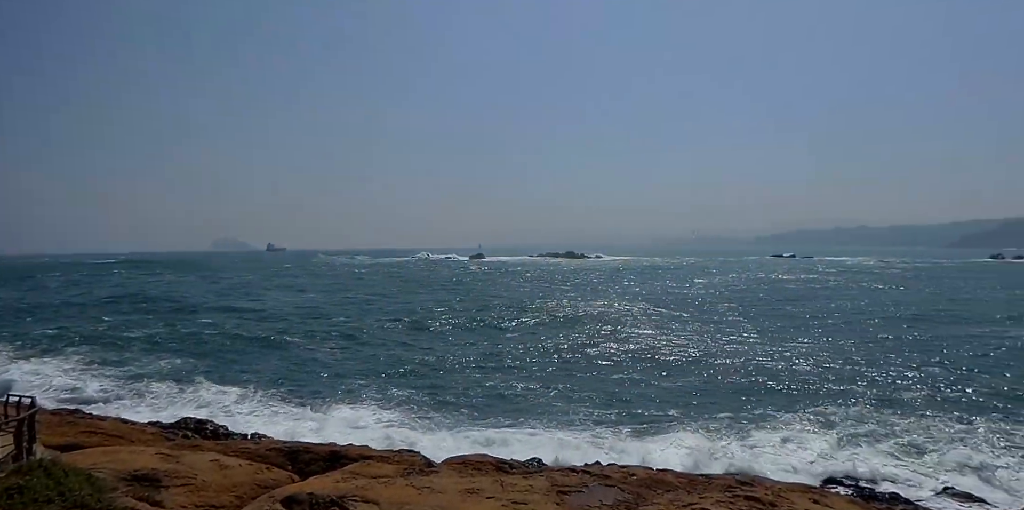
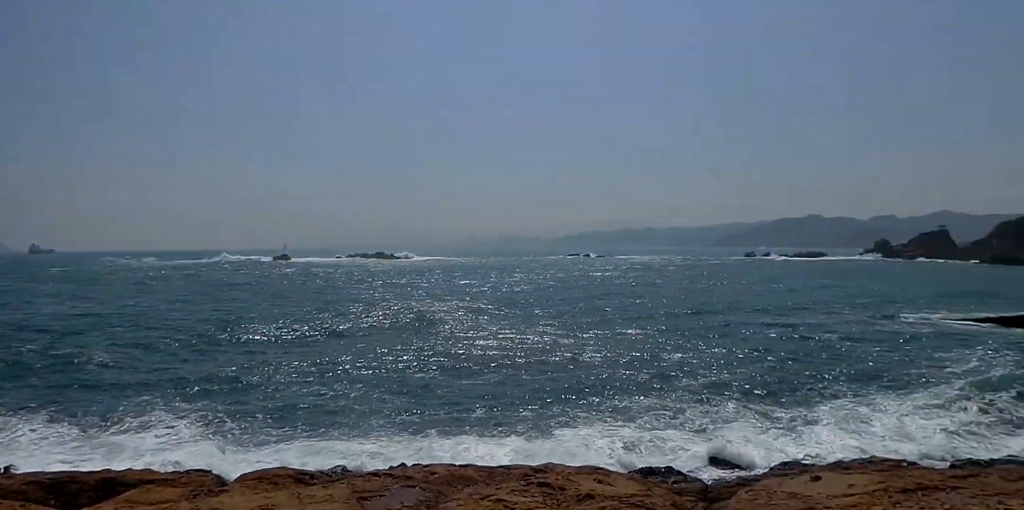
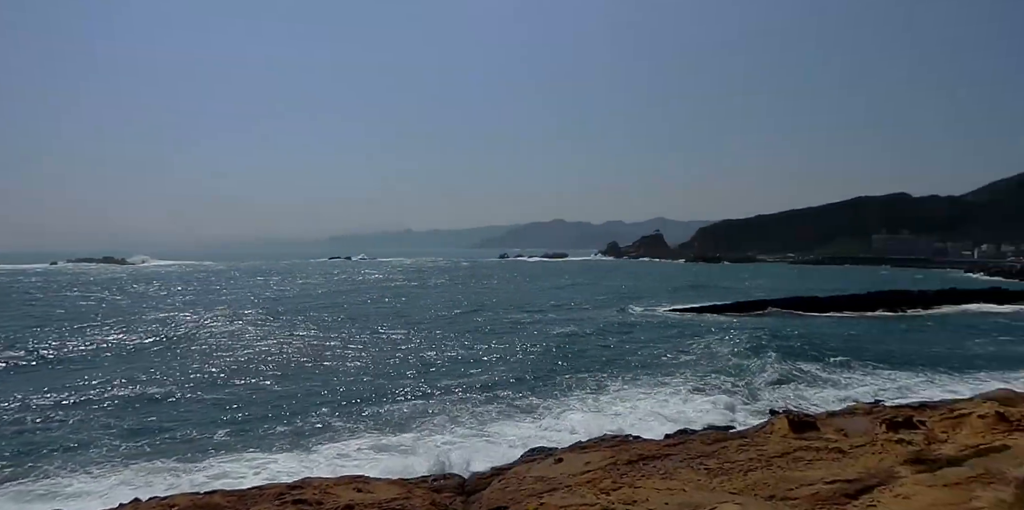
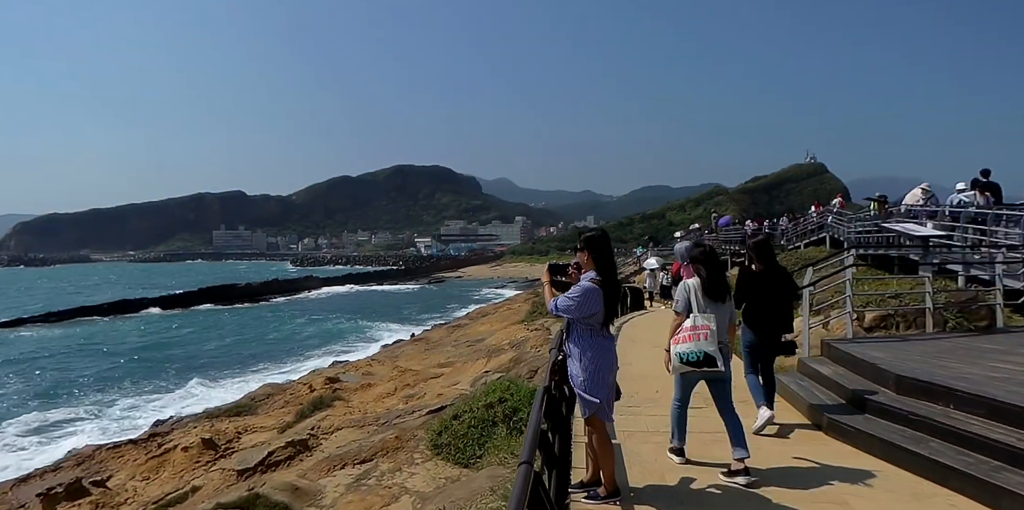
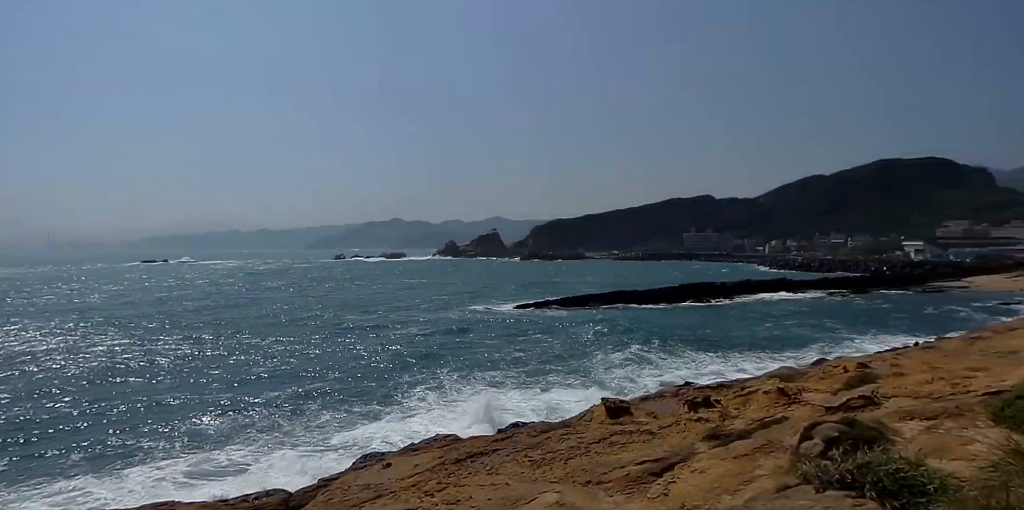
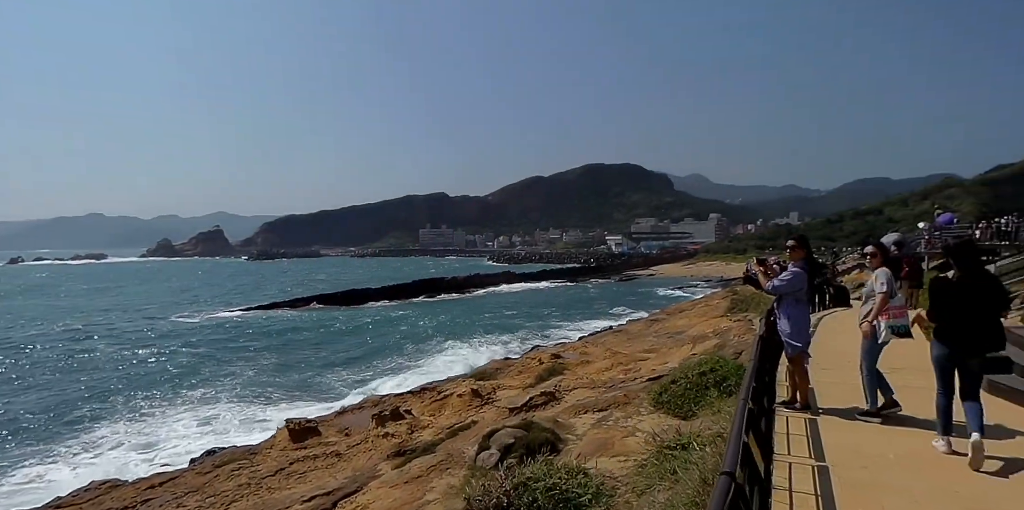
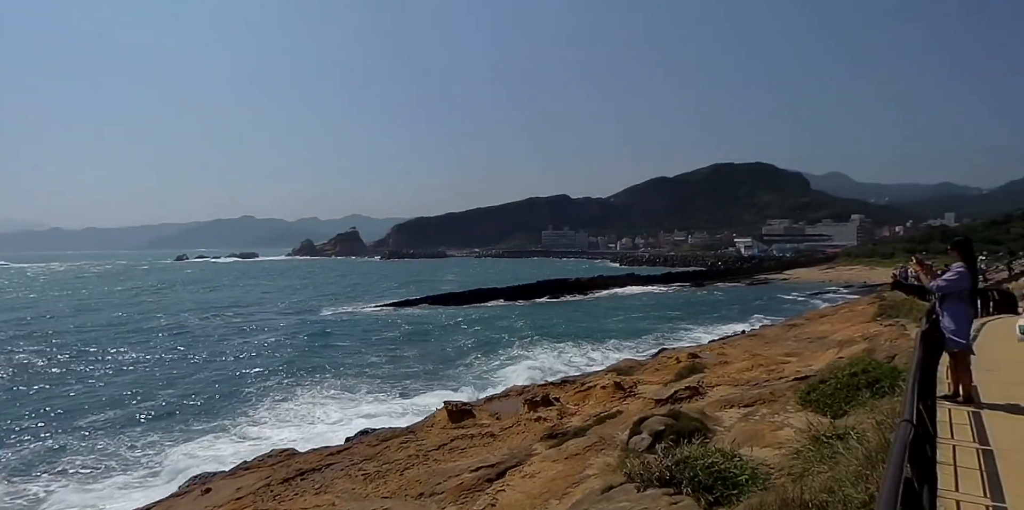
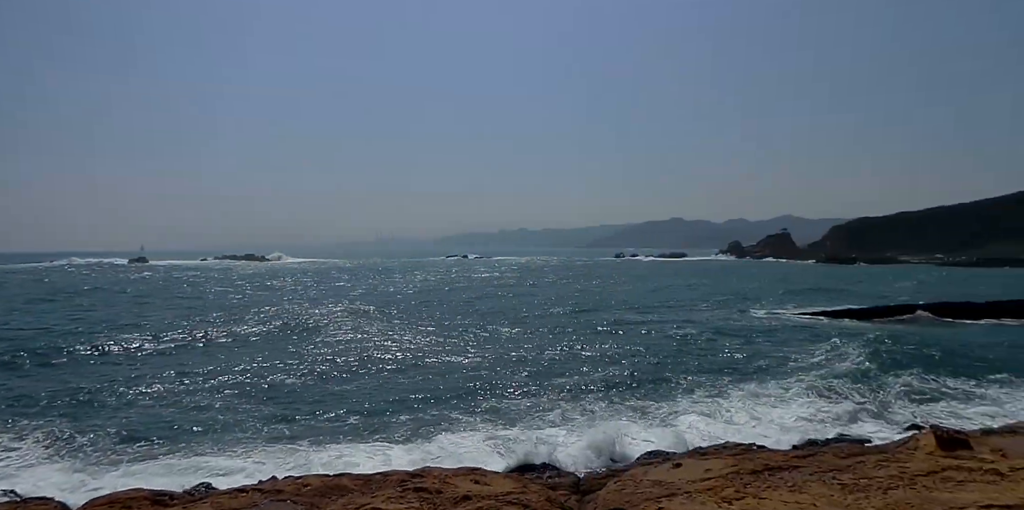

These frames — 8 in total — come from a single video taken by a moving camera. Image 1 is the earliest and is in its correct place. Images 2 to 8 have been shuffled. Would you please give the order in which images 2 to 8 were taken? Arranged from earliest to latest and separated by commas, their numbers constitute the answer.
2, 8, 3, 5, 7, 6, 4
